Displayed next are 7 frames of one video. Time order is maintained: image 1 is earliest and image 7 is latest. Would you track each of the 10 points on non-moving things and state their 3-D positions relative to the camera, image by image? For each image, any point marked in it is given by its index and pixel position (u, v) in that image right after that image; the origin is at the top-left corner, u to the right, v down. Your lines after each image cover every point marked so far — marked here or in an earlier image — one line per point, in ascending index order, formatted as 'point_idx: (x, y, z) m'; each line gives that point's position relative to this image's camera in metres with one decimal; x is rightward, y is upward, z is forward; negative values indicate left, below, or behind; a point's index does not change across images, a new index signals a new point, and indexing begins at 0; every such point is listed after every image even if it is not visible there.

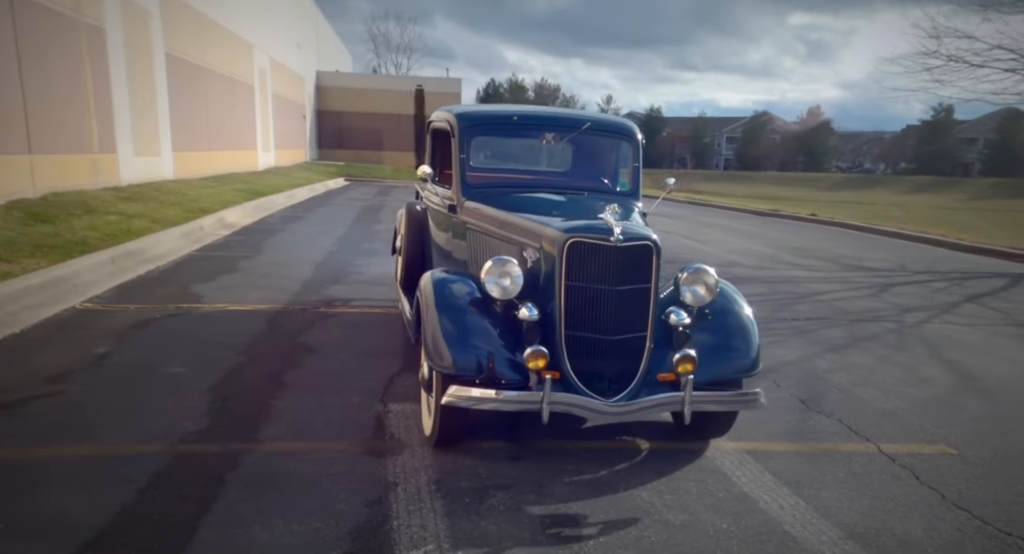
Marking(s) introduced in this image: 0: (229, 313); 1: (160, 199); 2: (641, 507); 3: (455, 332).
0: (-2.9, -0.4, +6.9) m
1: (-7.4, +1.7, +14.2) m
2: (+0.7, -1.2, +3.6) m
3: (-0.3, -0.3, +3.9) m
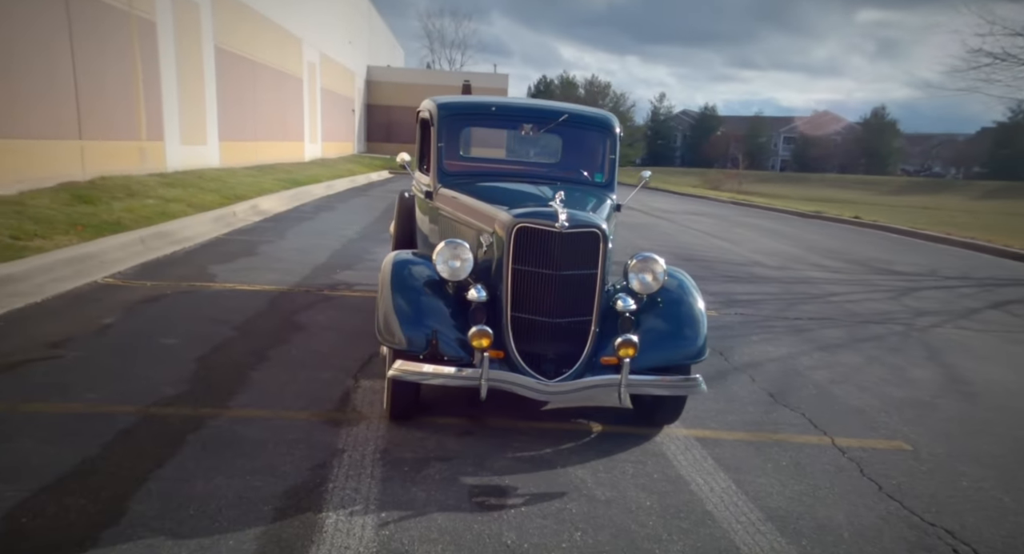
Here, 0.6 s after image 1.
0: (-3.0, -0.2, +7.3) m
1: (-6.9, +2.0, +14.9) m
2: (+0.3, -1.1, +3.8) m
3: (-0.6, -0.2, +4.1) m
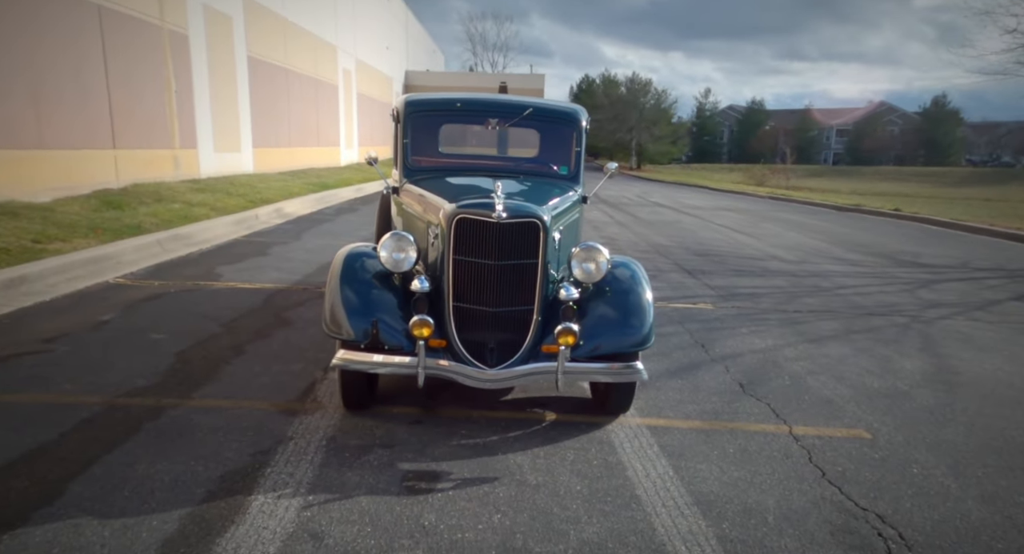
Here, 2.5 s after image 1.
0: (-3.1, -0.1, +7.6) m
1: (-6.5, +2.0, +15.4) m
2: (0.0, -1.1, +3.8) m
3: (-1.0, -0.1, +4.2) m
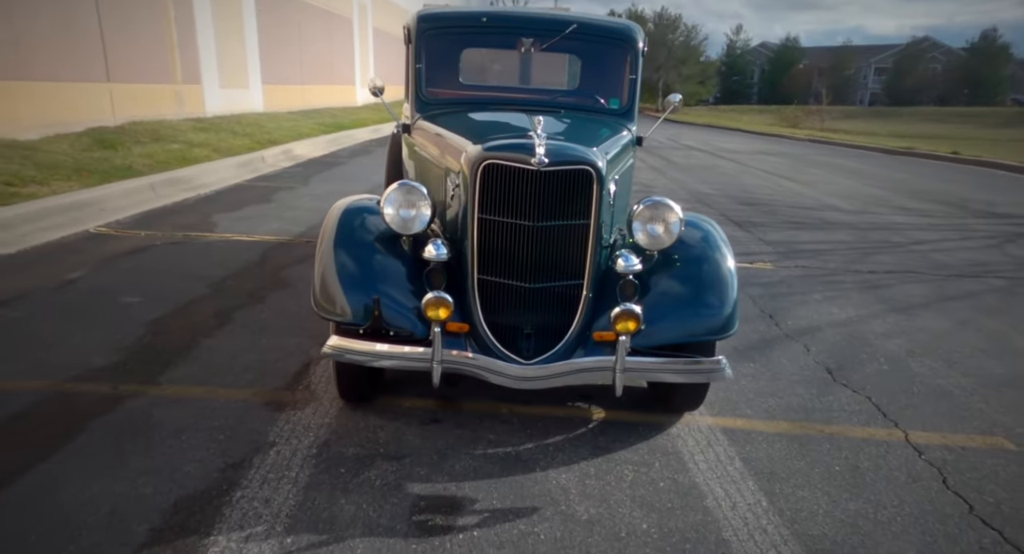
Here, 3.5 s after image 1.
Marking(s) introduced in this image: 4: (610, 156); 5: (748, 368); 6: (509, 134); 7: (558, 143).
0: (-2.8, +0.3, +6.7) m
1: (-5.9, +3.1, +14.4) m
2: (+0.2, -0.9, +2.9) m
3: (-0.8, 0.0, +3.3) m
4: (+0.5, +0.7, +3.7) m
5: (+1.5, -0.6, +4.3) m
6: (0.0, +0.8, +3.6) m
7: (+0.2, +0.6, +3.2) m
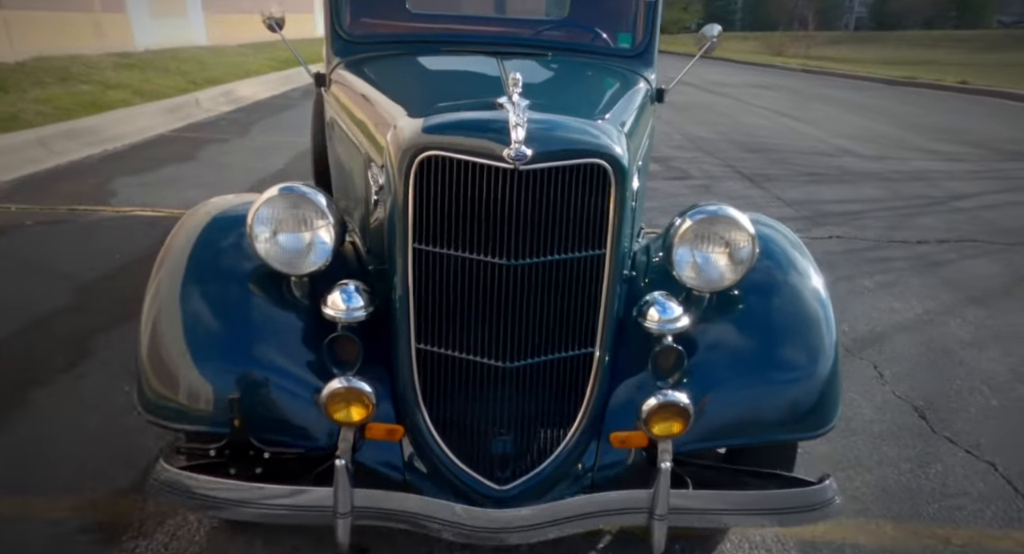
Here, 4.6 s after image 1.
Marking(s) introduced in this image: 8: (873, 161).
0: (-3.0, +0.4, +5.2) m
1: (-6.4, +3.9, +12.6) m
2: (+0.1, -1.1, +1.7) m
3: (-0.9, -0.2, +2.0) m
4: (+0.4, +0.5, +2.4) m
5: (+1.4, -0.6, +3.1) m
6: (-0.1, +0.6, +2.3) m
7: (+0.1, +0.4, +1.9) m
8: (+4.8, +1.5, +9.0) m
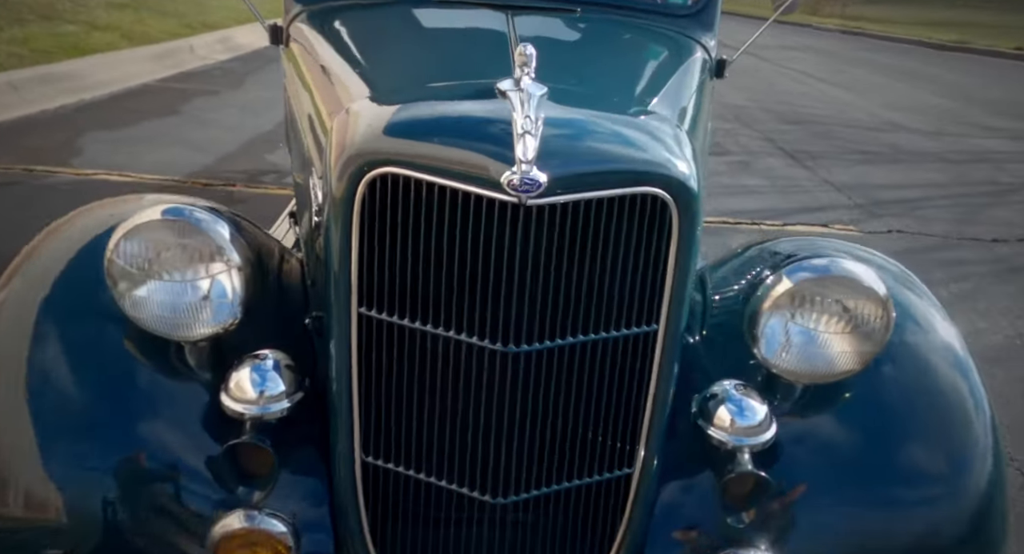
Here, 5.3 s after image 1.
0: (-2.9, +0.6, +4.6) m
1: (-6.1, +4.7, +11.8) m
2: (0.0, -1.3, +1.1) m
3: (-0.9, -0.3, +1.3) m
4: (+0.4, +0.4, +1.7) m
5: (+1.4, -0.7, +2.5) m
6: (-0.1, +0.5, +1.5) m
7: (+0.1, +0.3, +1.2) m
8: (+5.0, +1.7, +8.1) m
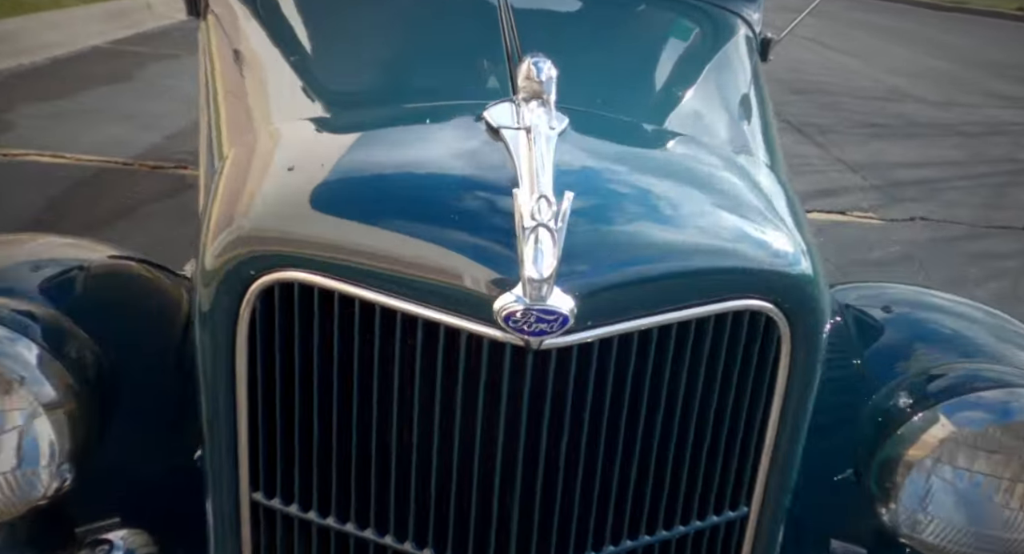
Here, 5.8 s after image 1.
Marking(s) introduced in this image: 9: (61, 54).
0: (-3.0, +0.6, +4.0) m
1: (-6.3, +5.1, +10.9) m
2: (0.0, -1.5, +0.7) m
3: (-0.9, -0.4, +0.9) m
4: (+0.4, +0.2, +1.2) m
5: (+1.3, -0.8, +2.1) m
6: (-0.1, +0.3, +1.0) m
7: (+0.1, +0.1, +0.7) m
8: (+4.8, +1.9, +7.6) m
9: (-4.5, +2.2, +6.8) m
